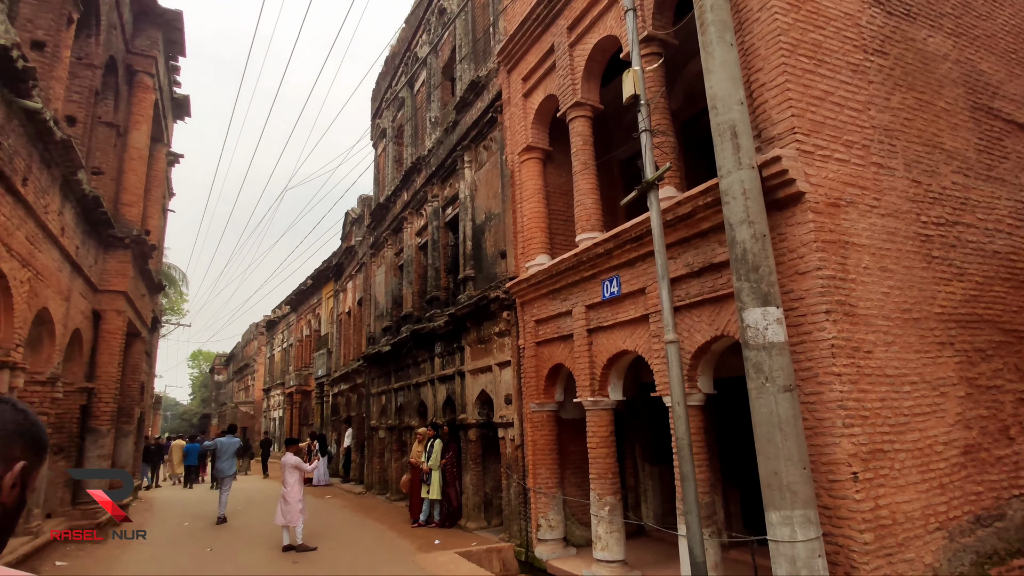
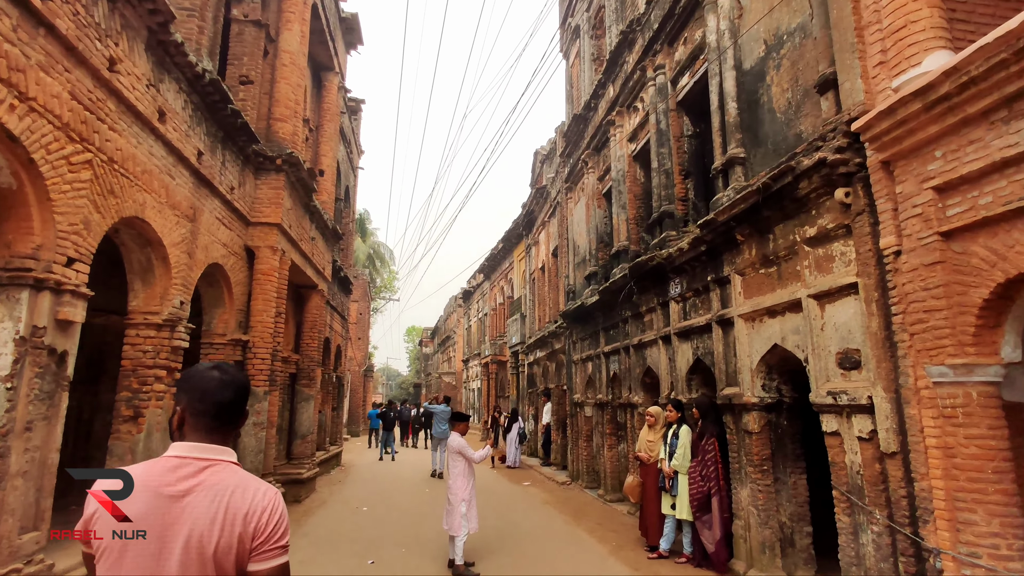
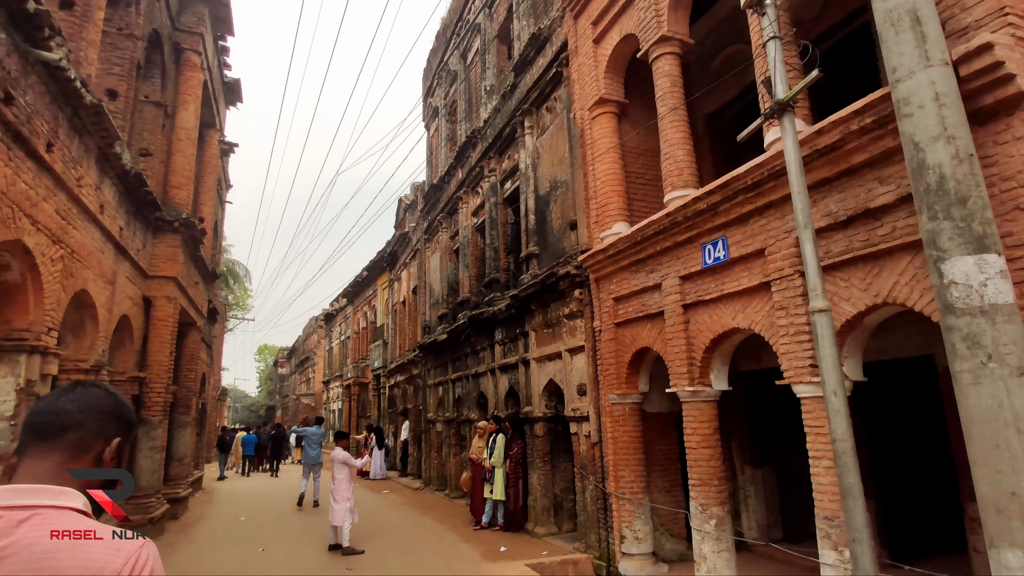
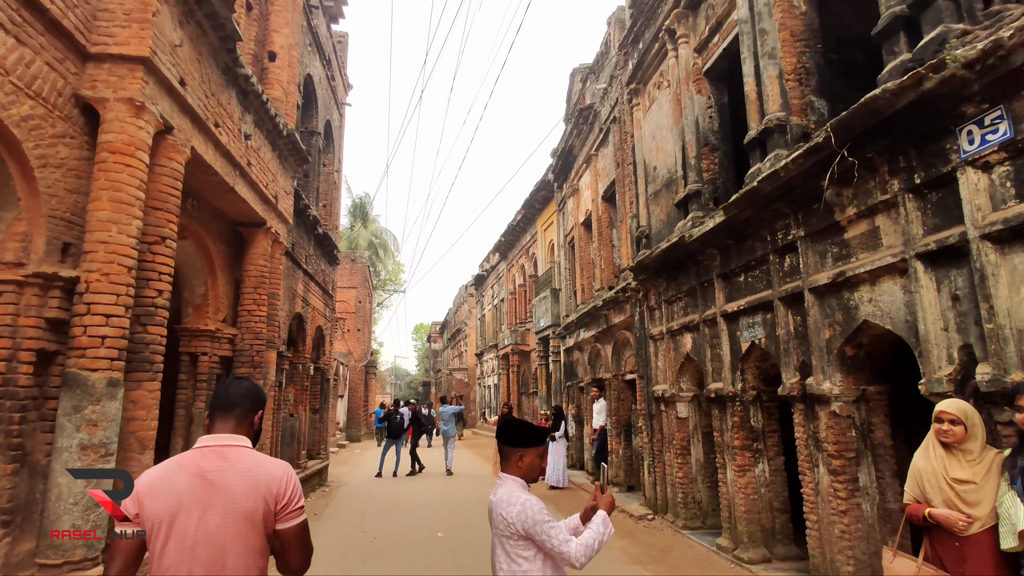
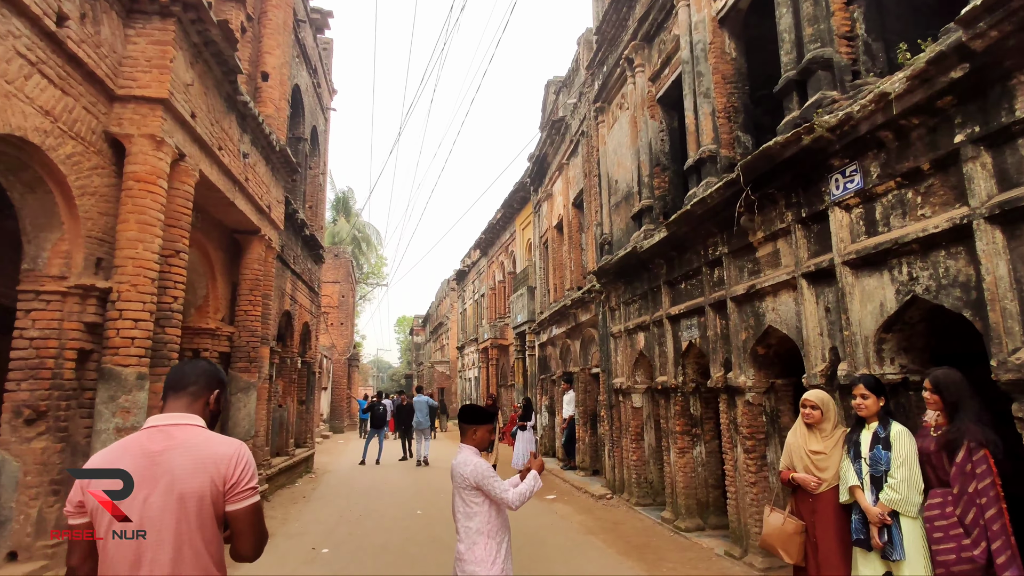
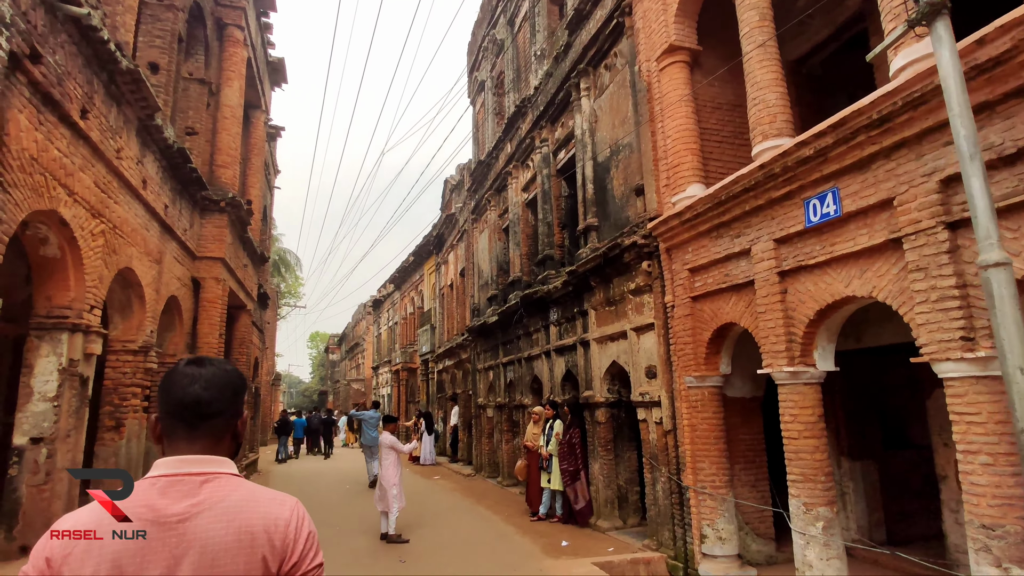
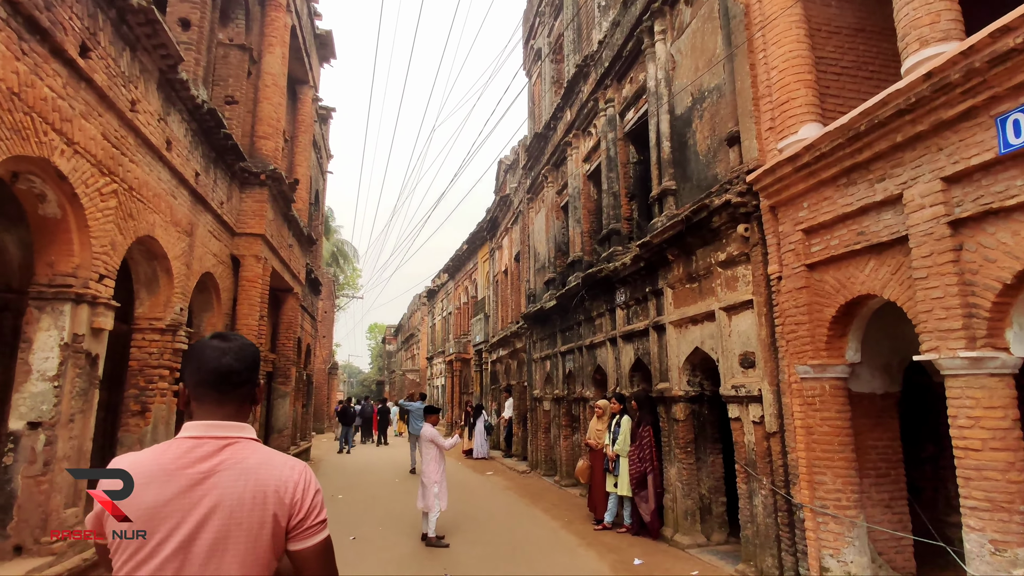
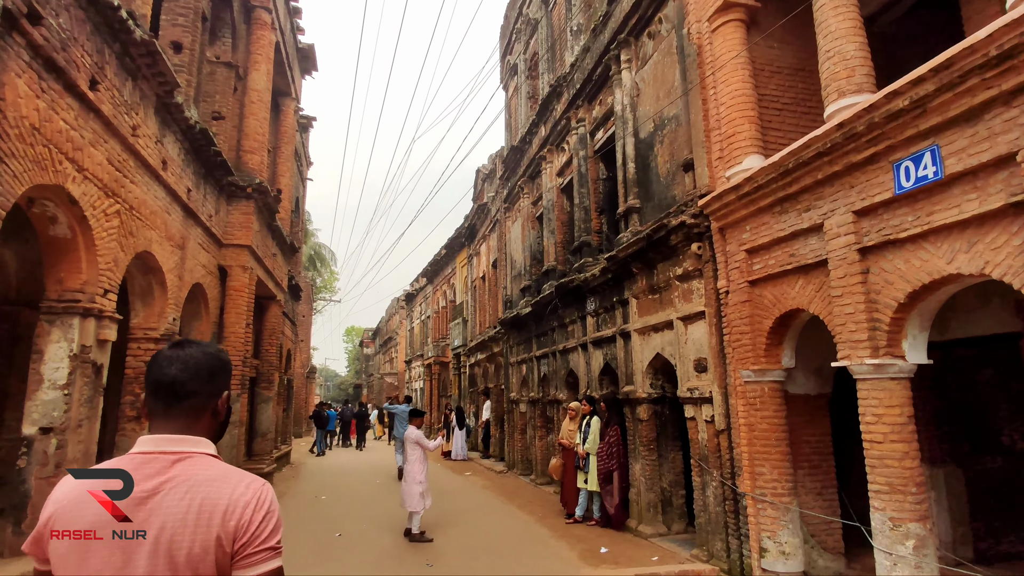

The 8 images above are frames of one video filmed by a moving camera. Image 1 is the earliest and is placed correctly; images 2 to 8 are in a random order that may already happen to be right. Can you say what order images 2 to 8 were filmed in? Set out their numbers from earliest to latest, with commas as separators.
3, 6, 8, 7, 2, 5, 4
